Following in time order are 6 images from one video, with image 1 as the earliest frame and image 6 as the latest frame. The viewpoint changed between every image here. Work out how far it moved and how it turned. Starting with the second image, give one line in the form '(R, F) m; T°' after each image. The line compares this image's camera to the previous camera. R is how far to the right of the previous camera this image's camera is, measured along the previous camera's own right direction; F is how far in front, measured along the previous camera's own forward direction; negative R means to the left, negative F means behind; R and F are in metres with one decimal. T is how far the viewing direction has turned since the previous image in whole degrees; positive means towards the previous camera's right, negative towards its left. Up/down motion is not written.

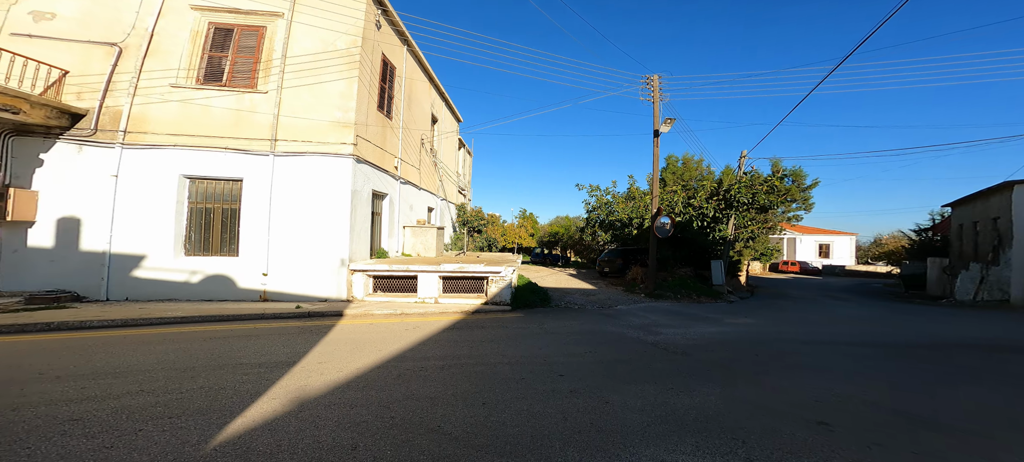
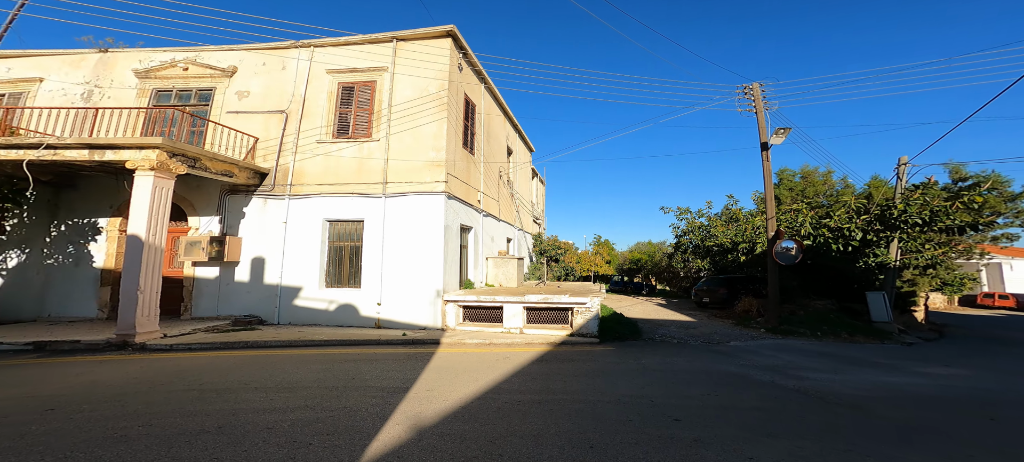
(-0.2, -0.1) m; -10°
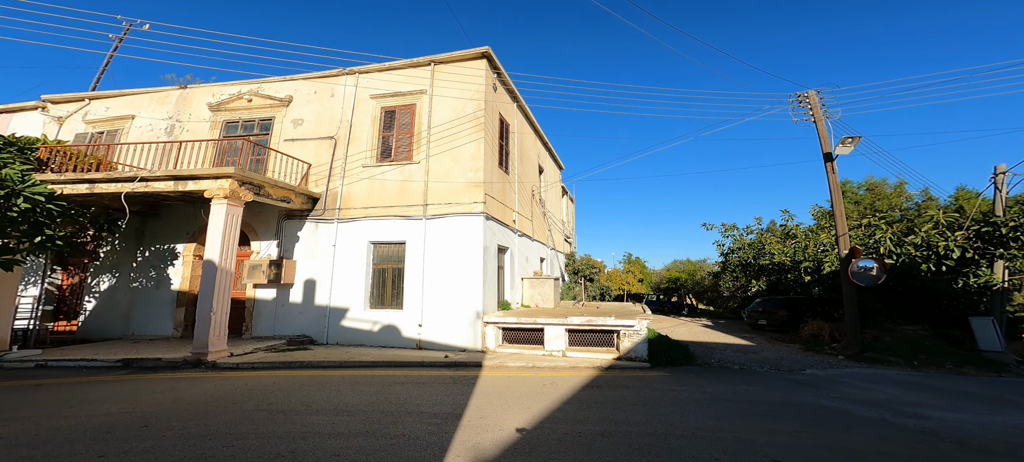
(-0.3, +0.1) m; -4°
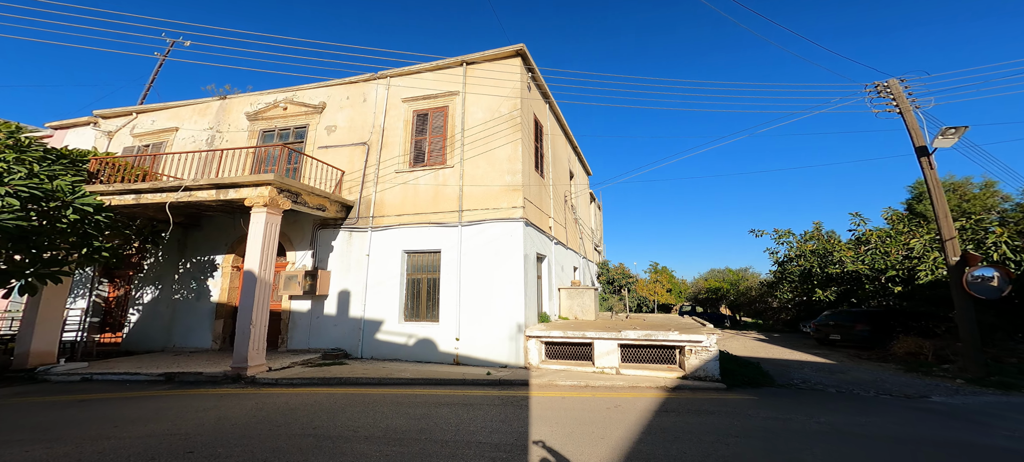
(-0.4, +0.5) m; -3°
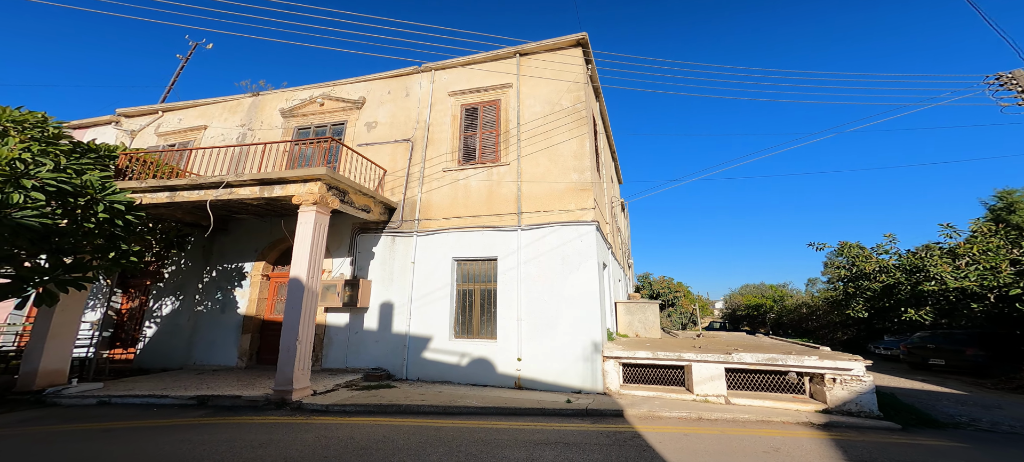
(-1.3, +1.1) m; -1°
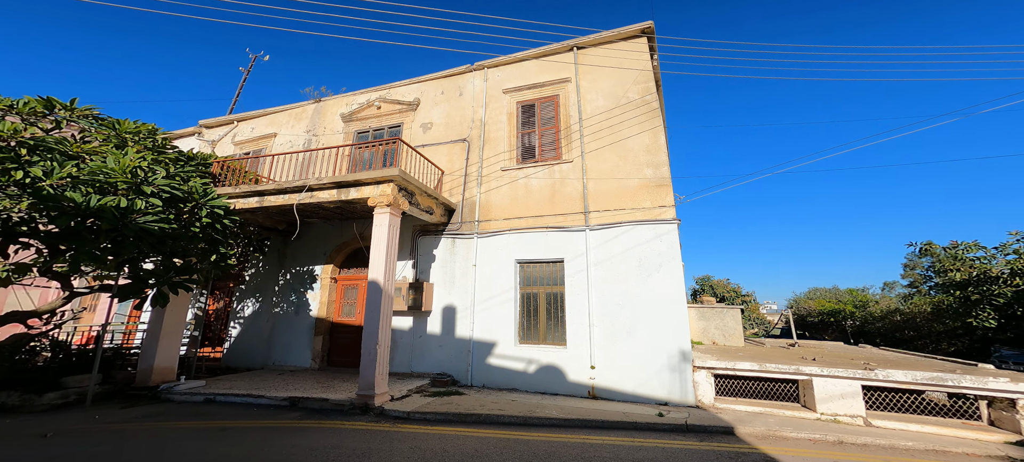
(-0.7, +0.5) m; -5°
